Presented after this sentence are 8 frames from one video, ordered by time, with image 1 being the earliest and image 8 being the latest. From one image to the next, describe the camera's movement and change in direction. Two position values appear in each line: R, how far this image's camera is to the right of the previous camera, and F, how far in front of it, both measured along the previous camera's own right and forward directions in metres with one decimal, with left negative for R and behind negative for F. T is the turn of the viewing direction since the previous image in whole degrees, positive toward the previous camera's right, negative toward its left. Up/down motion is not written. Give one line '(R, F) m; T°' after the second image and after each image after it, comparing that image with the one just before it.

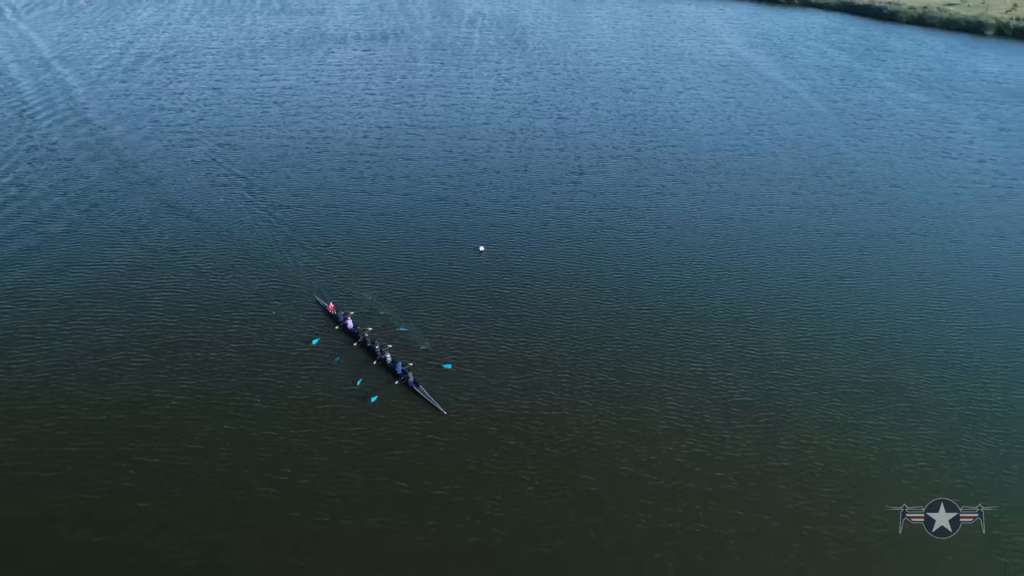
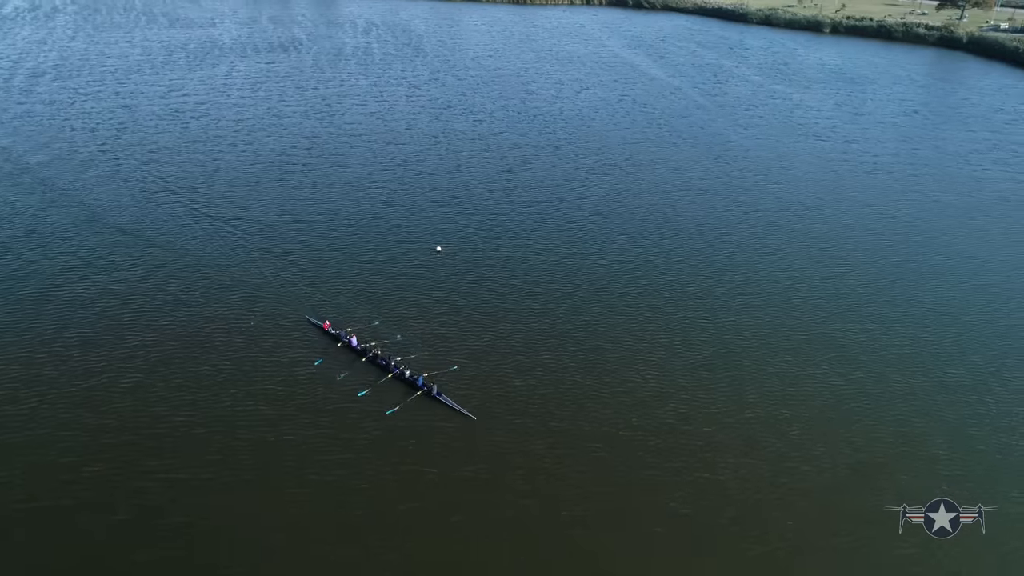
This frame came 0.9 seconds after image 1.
(-7.6, -3.1) m; +10°
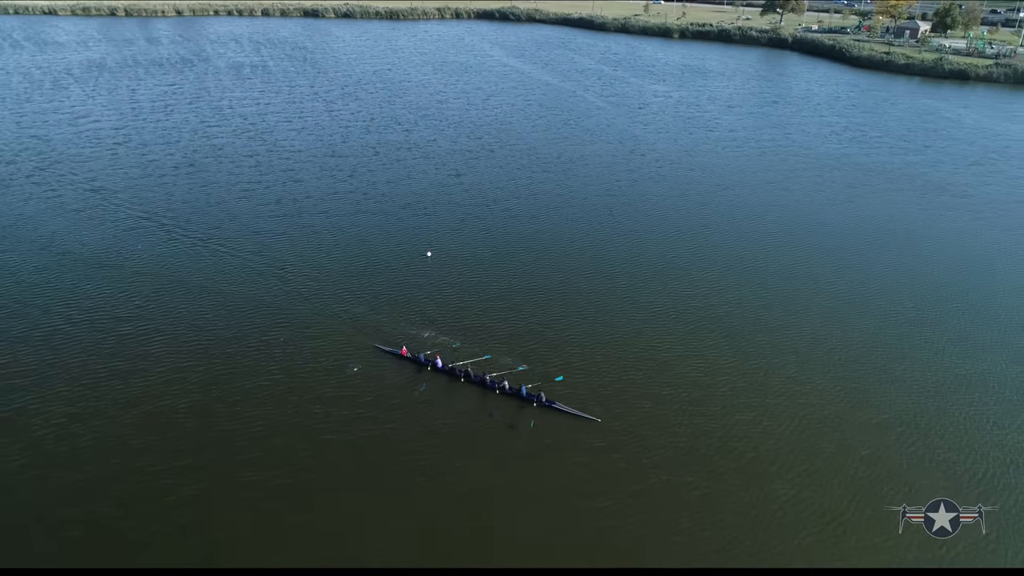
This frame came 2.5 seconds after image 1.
(-13.4, -2.2) m; +12°
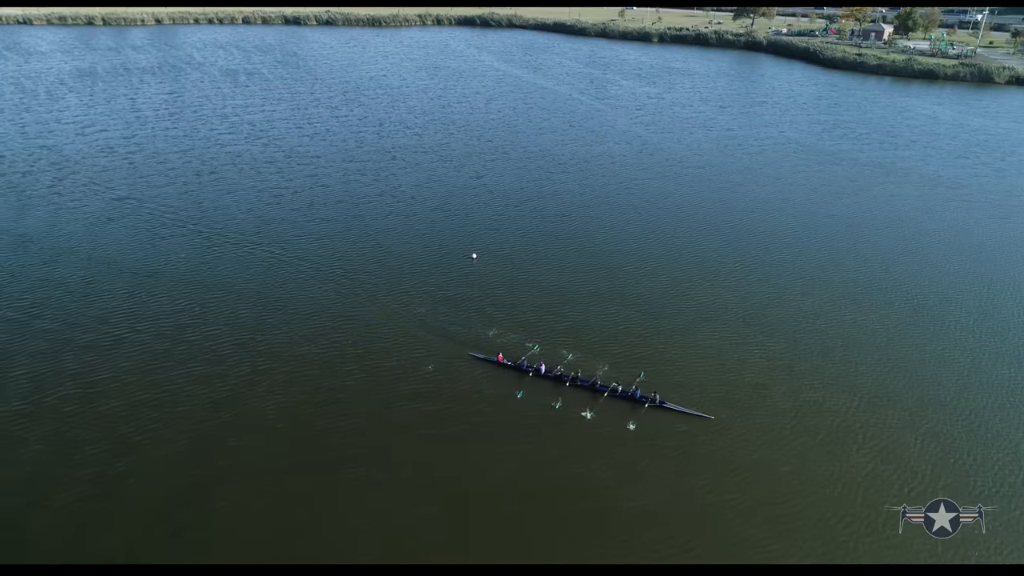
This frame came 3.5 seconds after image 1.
(-7.9, +0.1) m; +3°
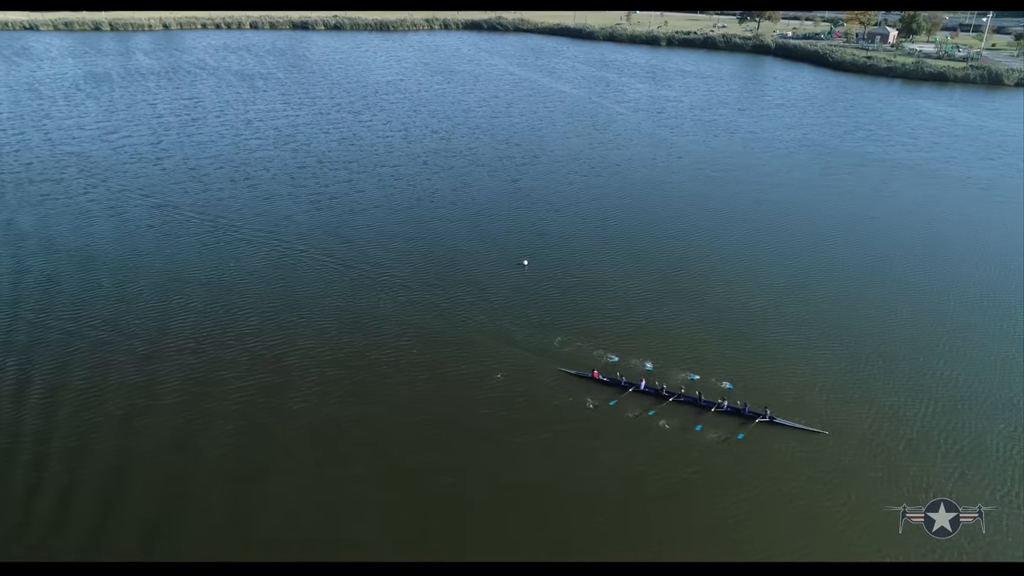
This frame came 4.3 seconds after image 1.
(-5.7, +1.6) m; +1°
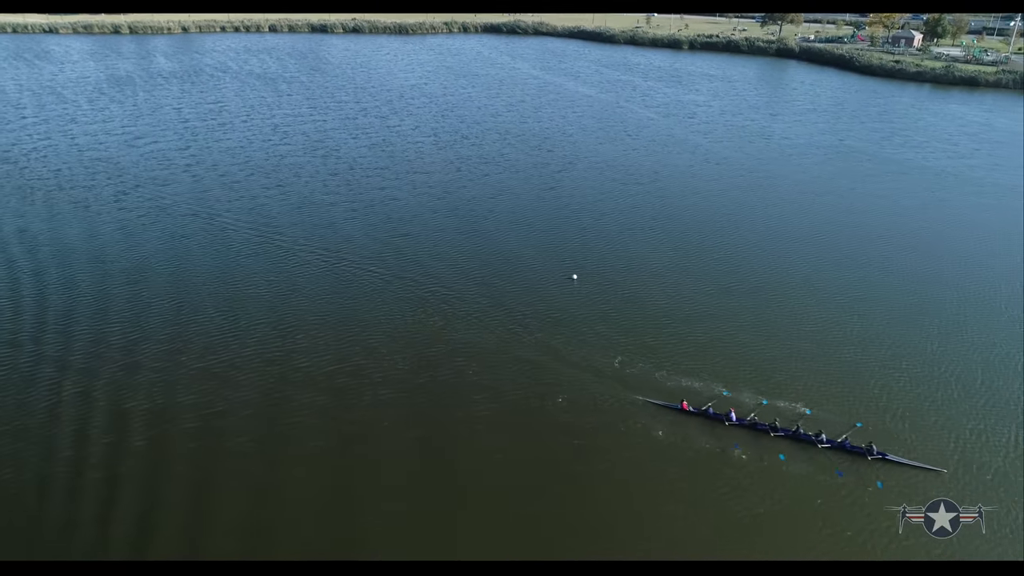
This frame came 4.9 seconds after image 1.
(-3.7, +2.6) m; 0°
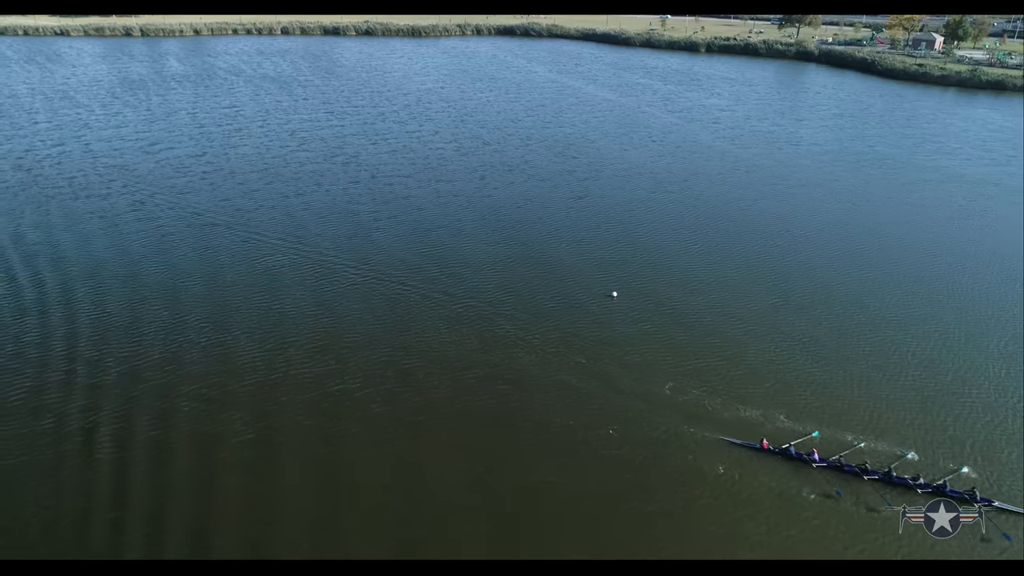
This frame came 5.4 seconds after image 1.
(-2.6, +2.8) m; 0°
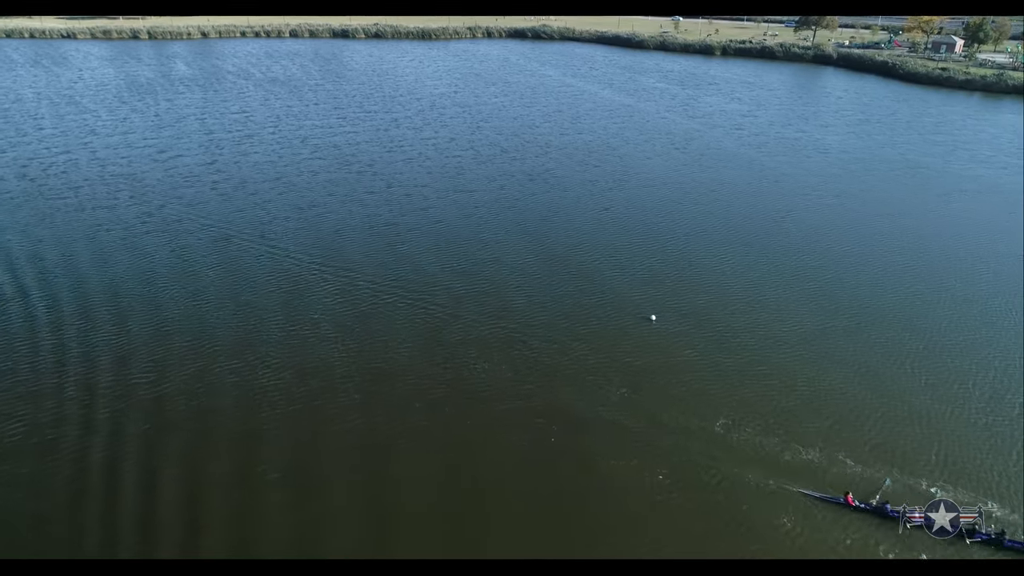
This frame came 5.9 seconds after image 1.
(-2.1, +3.5) m; 0°
